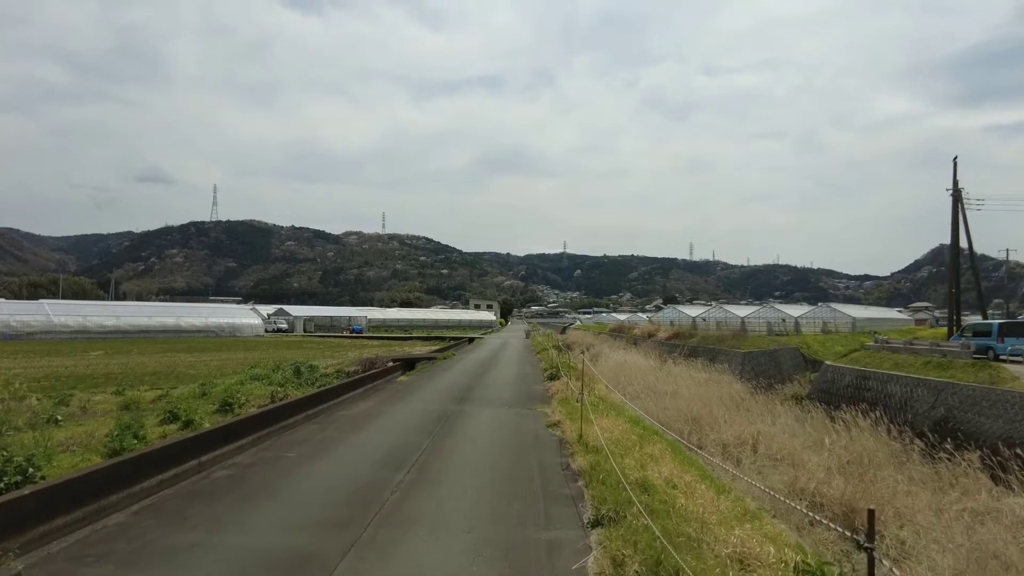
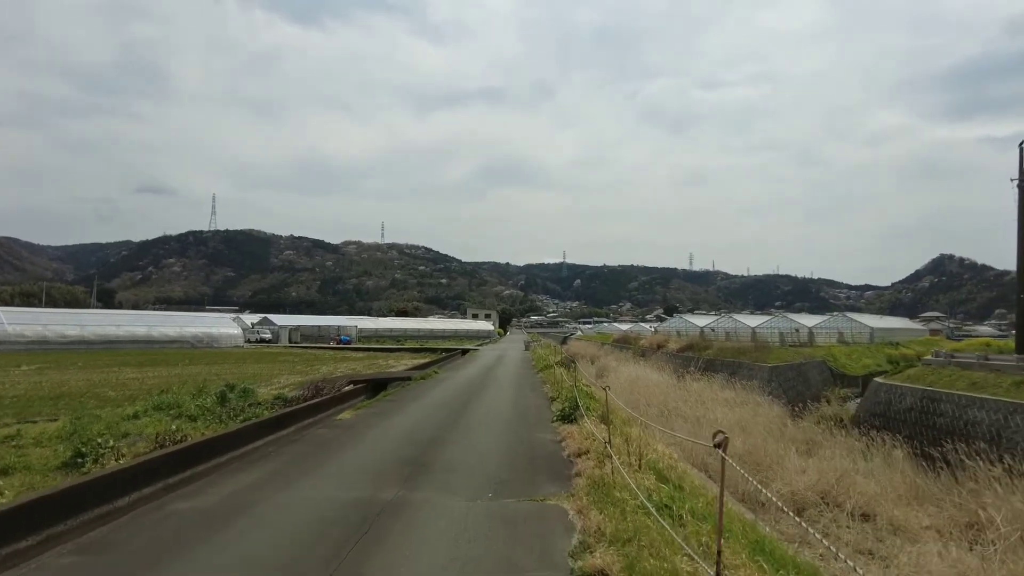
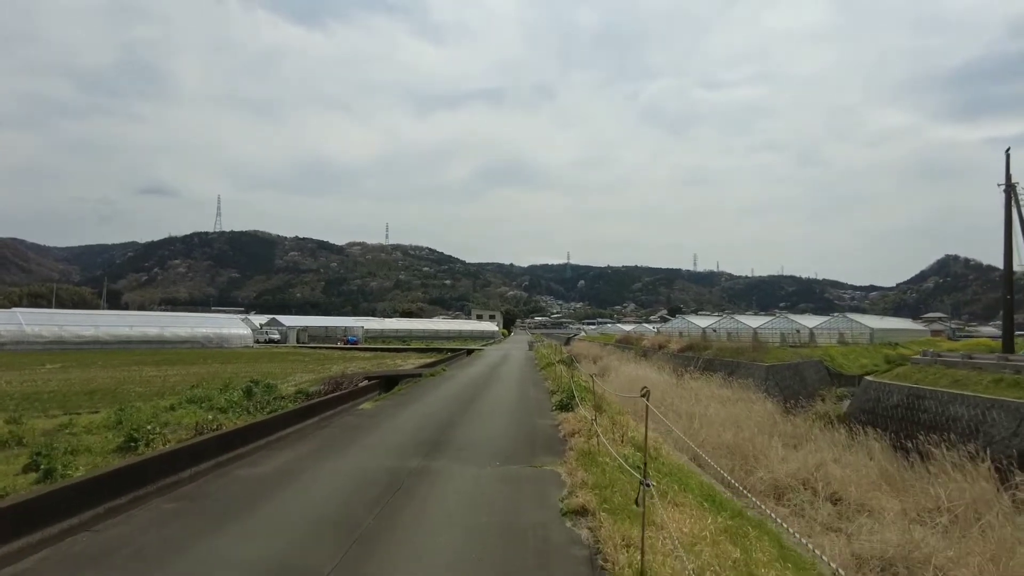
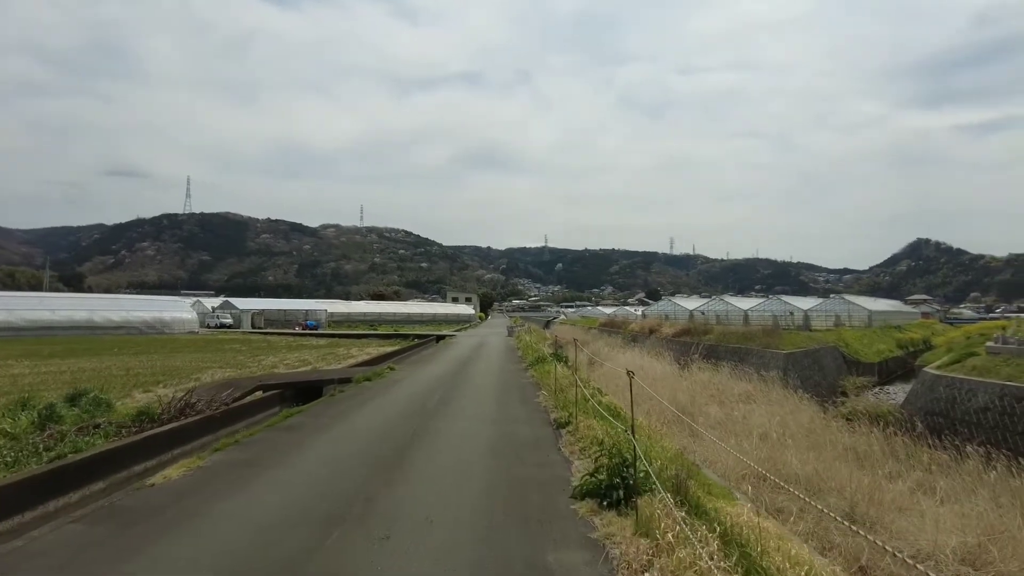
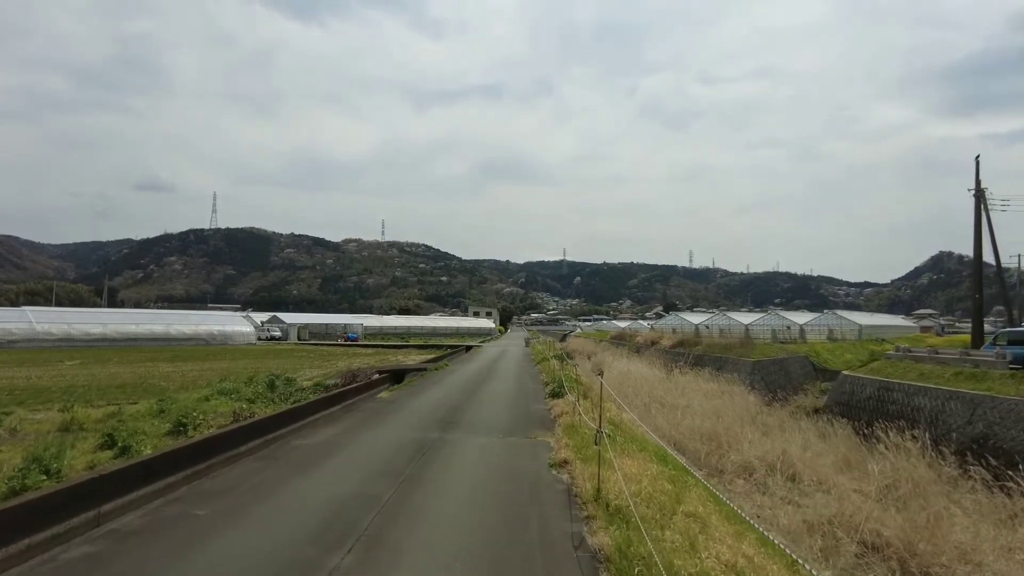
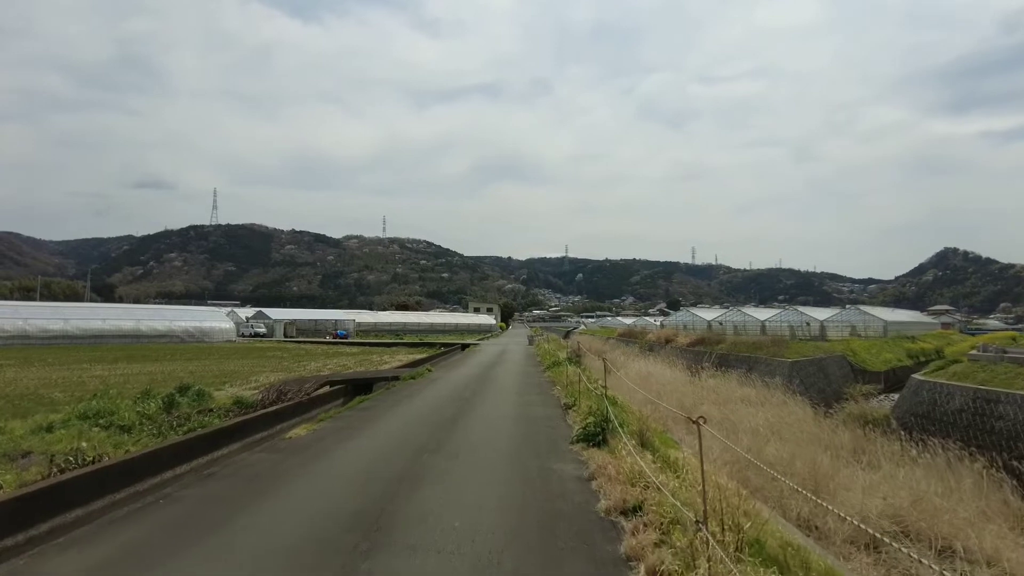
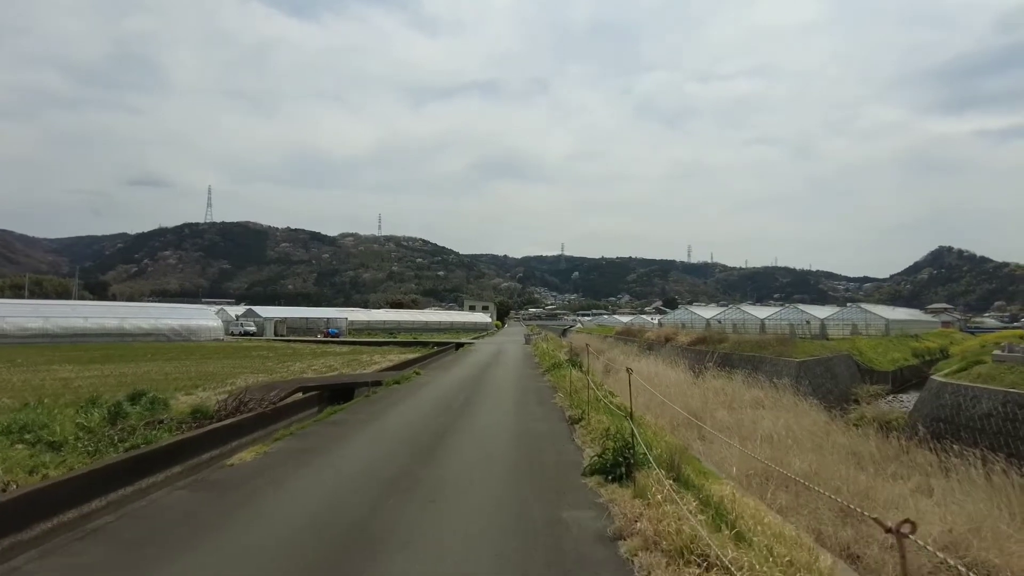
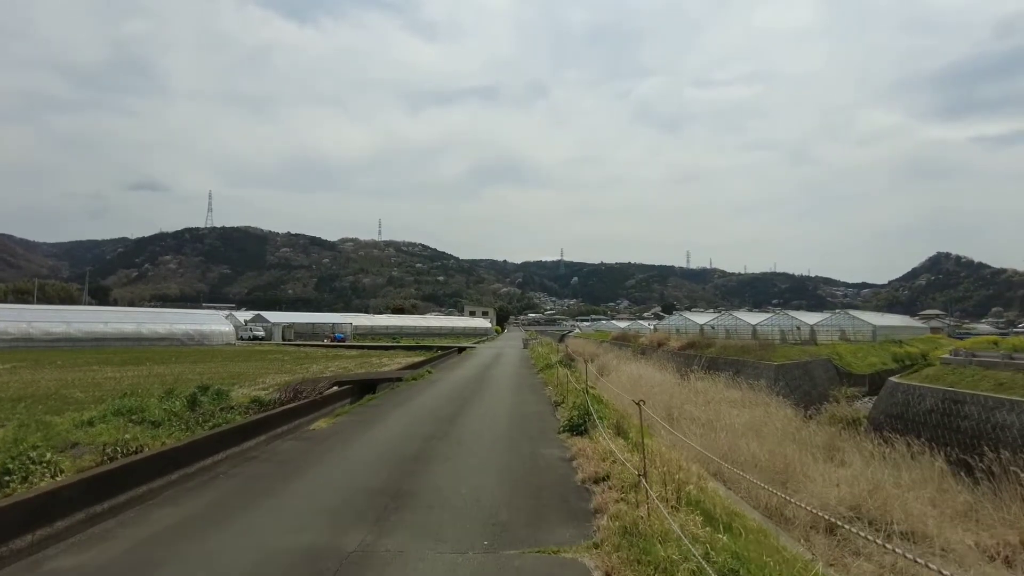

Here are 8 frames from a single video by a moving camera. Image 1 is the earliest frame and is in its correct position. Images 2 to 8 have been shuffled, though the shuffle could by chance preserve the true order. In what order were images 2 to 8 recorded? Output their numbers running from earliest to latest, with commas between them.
5, 3, 2, 8, 6, 7, 4
